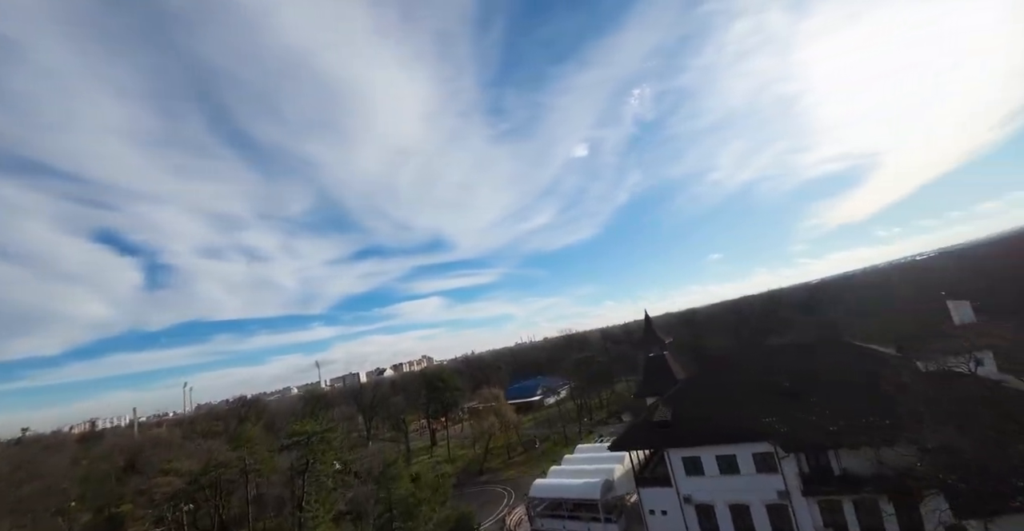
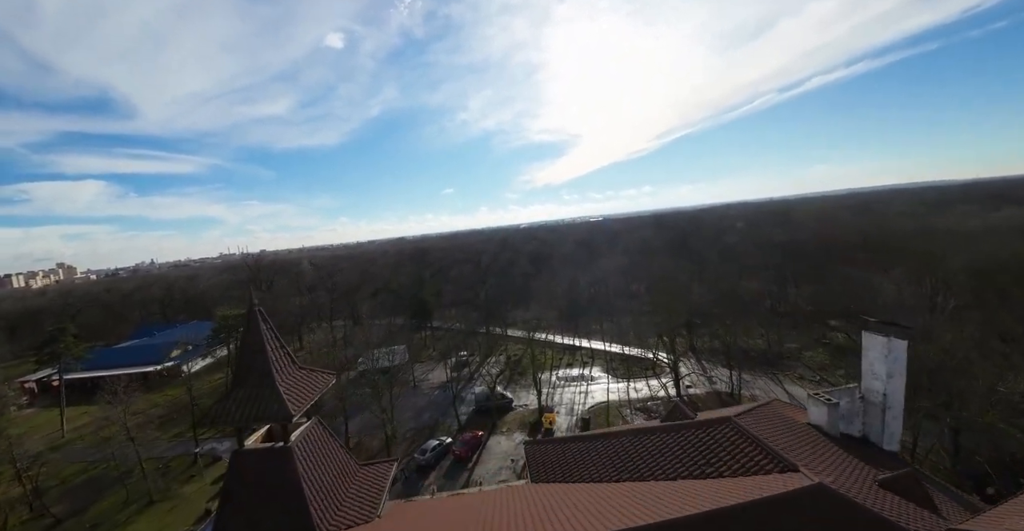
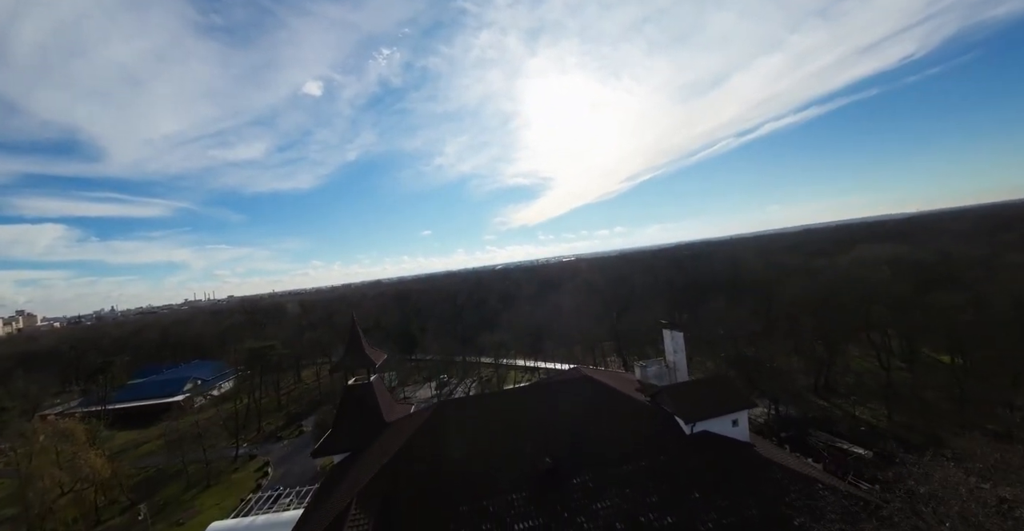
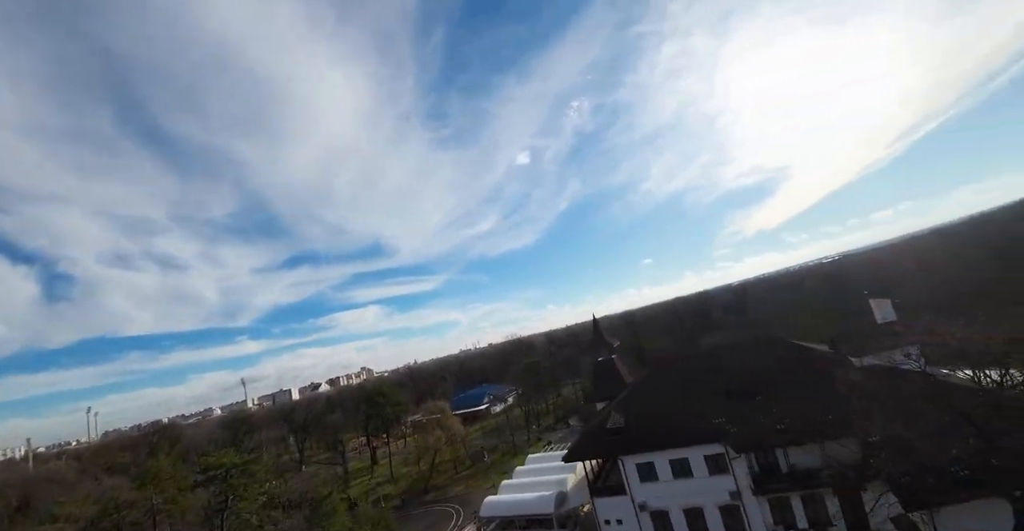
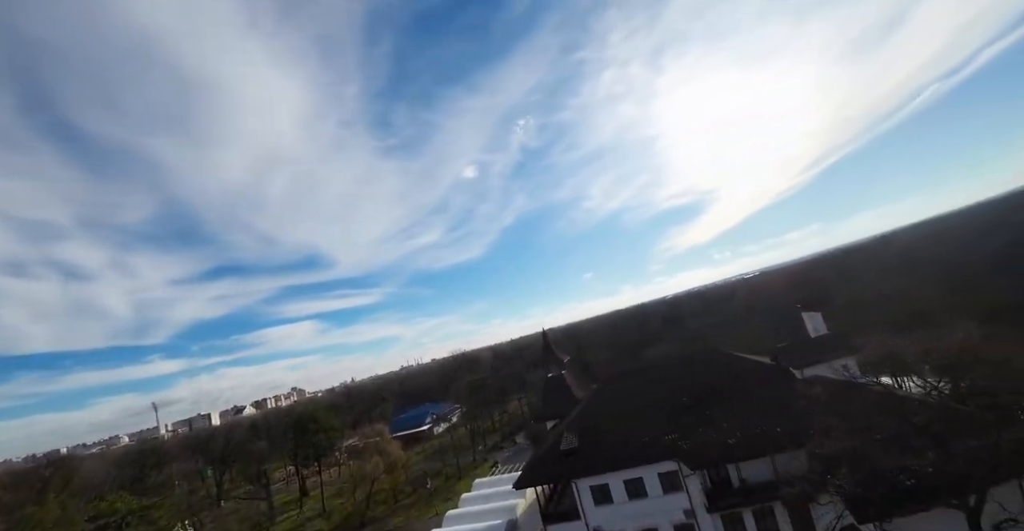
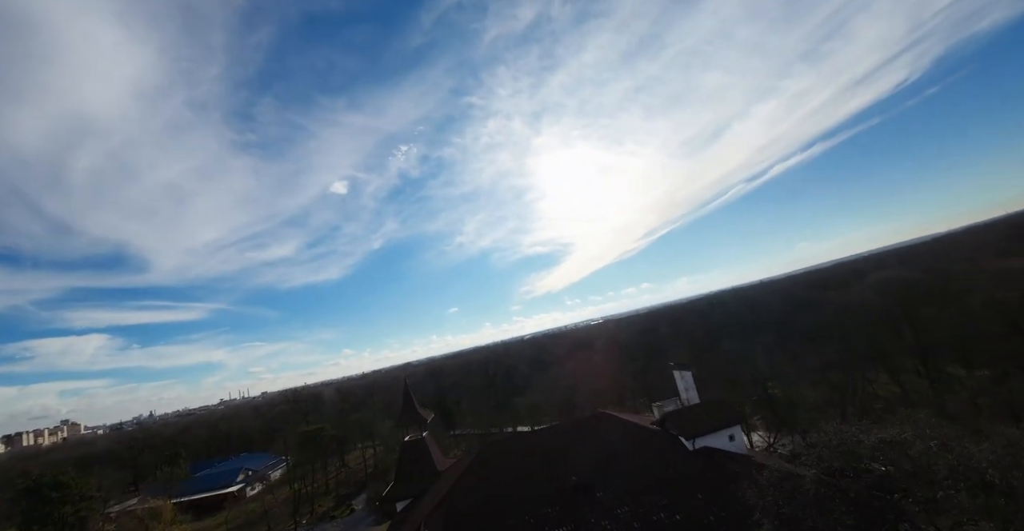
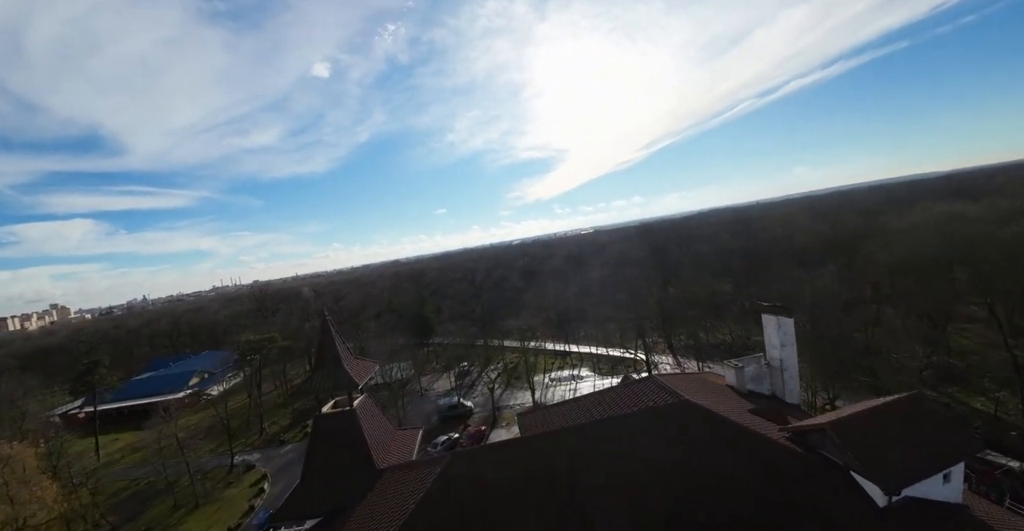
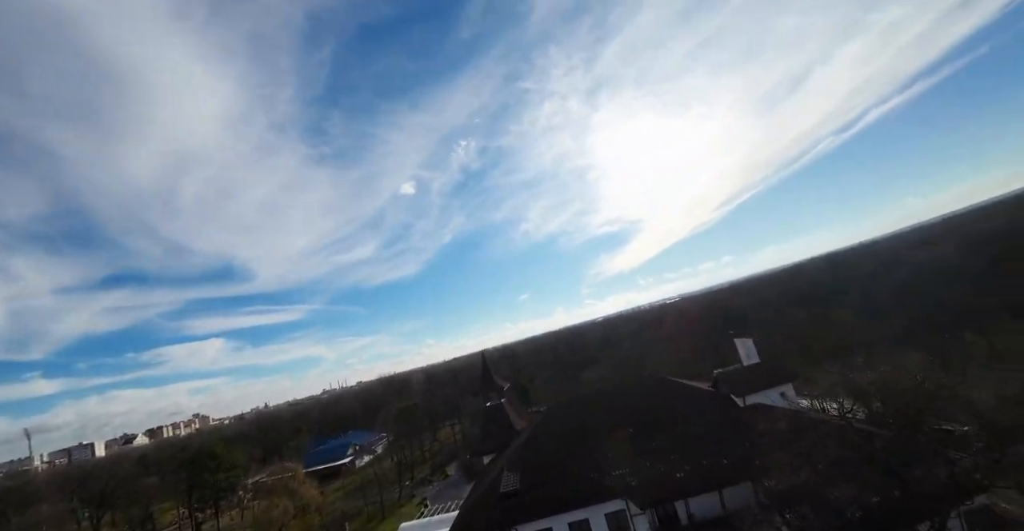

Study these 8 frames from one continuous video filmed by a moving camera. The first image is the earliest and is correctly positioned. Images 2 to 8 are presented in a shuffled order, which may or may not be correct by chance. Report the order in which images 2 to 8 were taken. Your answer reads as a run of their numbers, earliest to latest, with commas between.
4, 5, 8, 6, 3, 7, 2
